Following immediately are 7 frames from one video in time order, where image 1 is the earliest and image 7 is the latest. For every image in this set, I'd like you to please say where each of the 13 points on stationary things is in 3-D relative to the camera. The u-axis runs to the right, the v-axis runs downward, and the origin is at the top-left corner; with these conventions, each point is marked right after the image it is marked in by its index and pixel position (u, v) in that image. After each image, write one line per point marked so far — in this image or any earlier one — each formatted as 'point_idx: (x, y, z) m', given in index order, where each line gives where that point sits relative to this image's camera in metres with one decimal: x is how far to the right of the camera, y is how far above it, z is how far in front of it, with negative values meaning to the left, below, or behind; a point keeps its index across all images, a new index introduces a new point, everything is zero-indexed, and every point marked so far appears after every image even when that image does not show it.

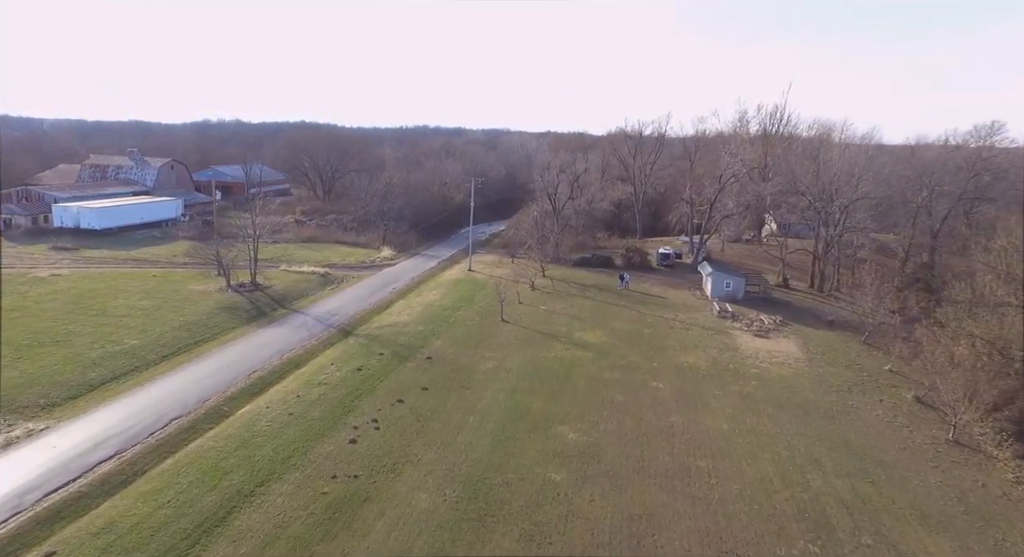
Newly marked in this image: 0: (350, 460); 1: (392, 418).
0: (-4.4, -4.9, +15.1) m
1: (-3.8, -4.4, +17.6) m
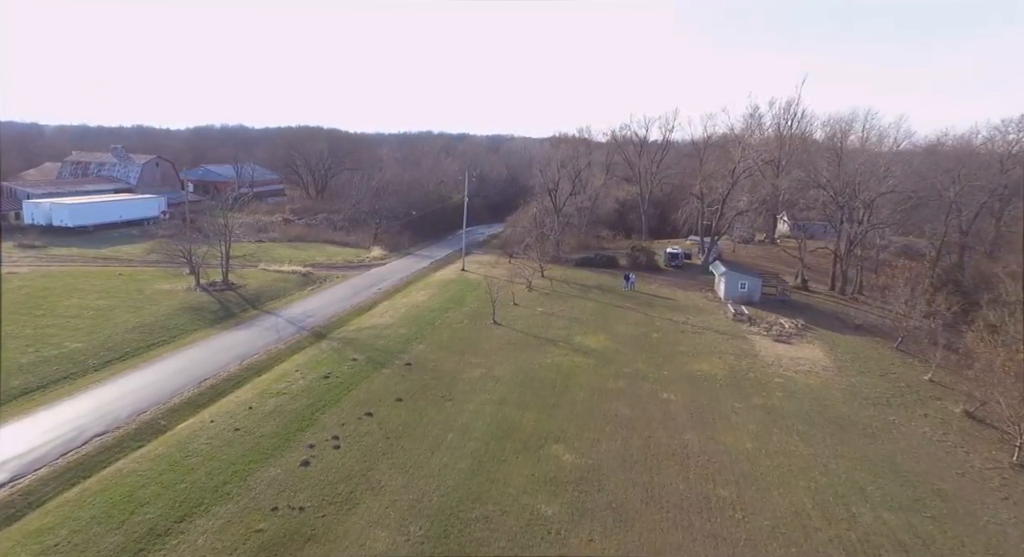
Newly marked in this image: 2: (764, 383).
0: (-4.8, -4.7, +12.5) m
1: (-4.2, -4.2, +15.0) m
2: (+8.7, -3.6, +19.3) m
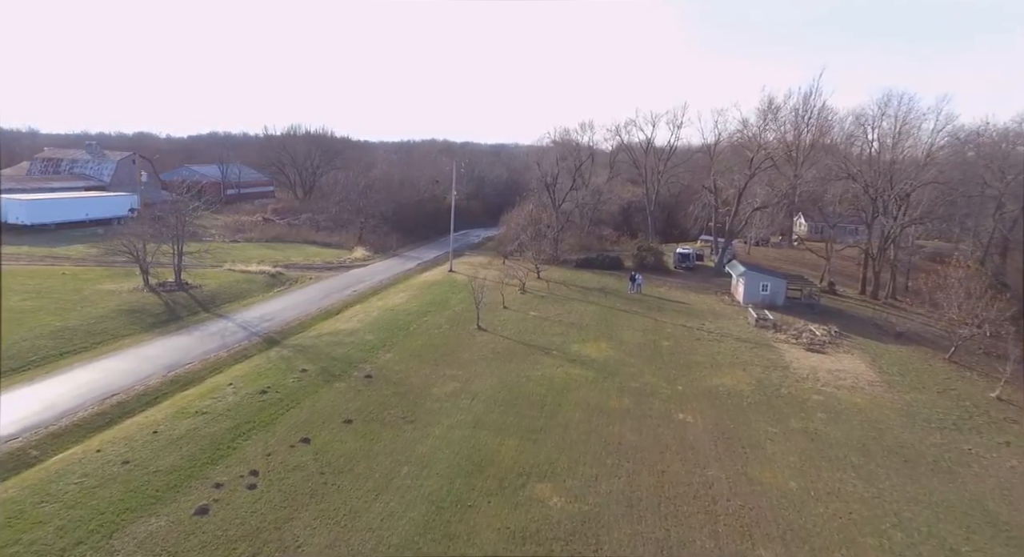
0: (-5.4, -4.4, +9.1) m
1: (-4.8, -4.0, +11.6) m
2: (+8.2, -3.4, +15.8) m
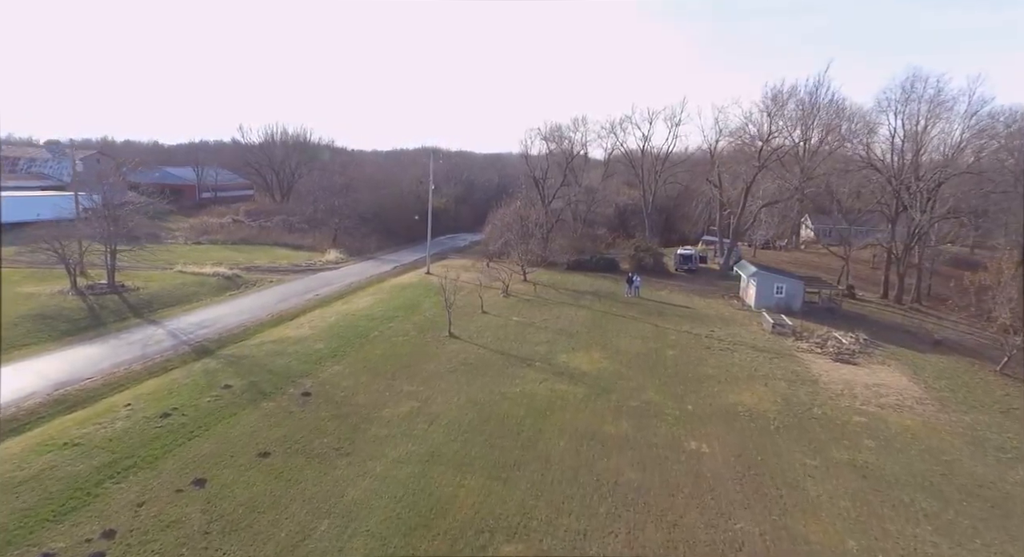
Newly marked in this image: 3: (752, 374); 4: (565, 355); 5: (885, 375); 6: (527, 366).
0: (-6.0, -4.1, +5.9) m
1: (-5.4, -3.7, +8.4) m
2: (+7.5, -3.3, +12.7) m
3: (+6.7, -2.7, +15.5) m
4: (+1.6, -2.3, +16.8) m
5: (+10.6, -2.8, +15.8) m
6: (+0.4, -2.5, +15.8) m
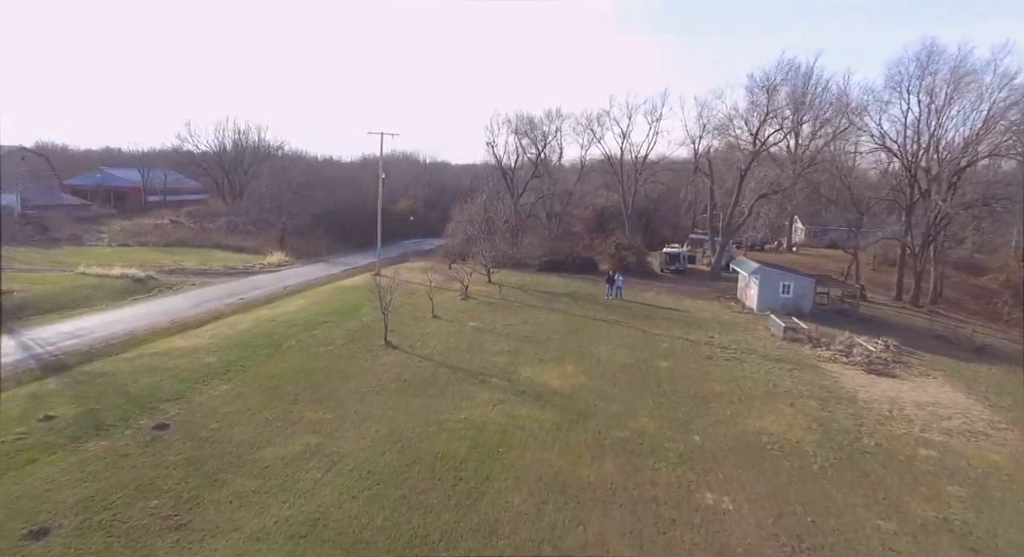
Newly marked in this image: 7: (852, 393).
0: (-6.8, -3.7, +1.9) m
1: (-6.2, -3.4, +4.5) m
2: (+6.5, -3.0, +9.2) m
3: (+5.6, -2.4, +12.0) m
4: (+0.5, -2.1, +13.2) m
5: (+9.5, -2.5, +12.5) m
6: (-0.7, -2.3, +12.1) m
7: (+7.4, -2.5, +12.1) m
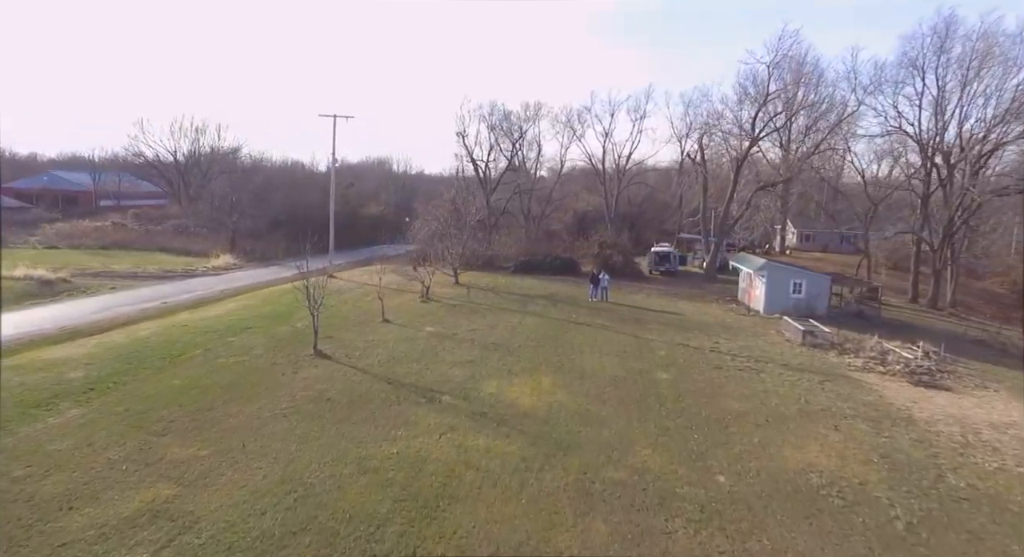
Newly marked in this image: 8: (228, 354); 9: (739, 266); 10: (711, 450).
0: (-7.1, -3.2, -1.2) m
1: (-6.7, -3.0, +1.4) m
2: (+5.9, -2.7, +6.6) m
3: (+4.9, -2.2, +9.3) m
4: (-0.3, -1.9, +10.3) m
5: (+8.7, -2.3, +9.9) m
6: (-1.4, -2.0, +9.2) m
7: (+6.7, -2.2, +9.4) m
8: (-5.9, -1.6, +11.7) m
9: (+7.8, +0.4, +19.0) m
10: (+2.8, -2.4, +7.7) m
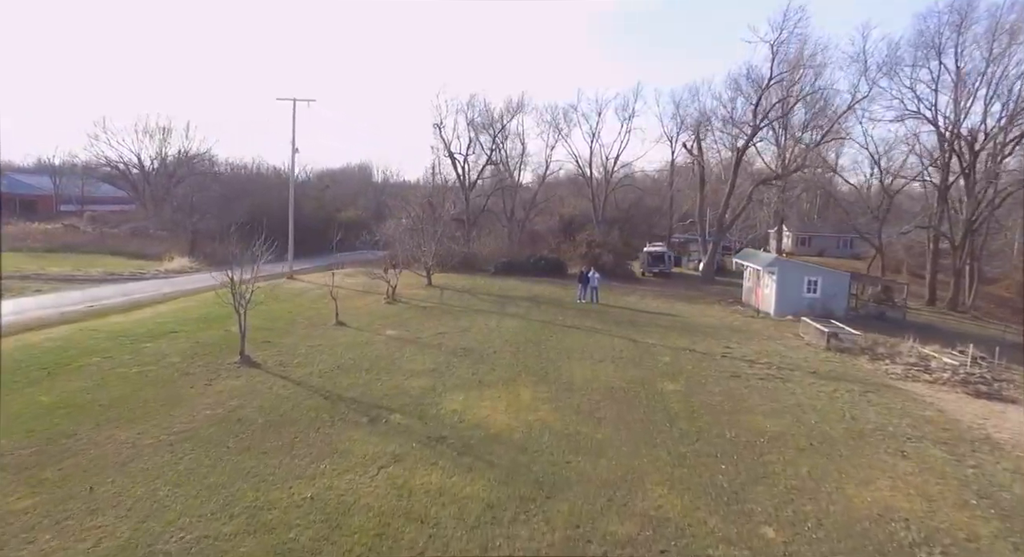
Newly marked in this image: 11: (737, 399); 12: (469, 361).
0: (-7.3, -2.8, -3.5) m
1: (-6.9, -2.6, -0.9) m
2: (+5.5, -2.4, +4.6) m
3: (+4.5, -1.9, +7.3) m
4: (-0.7, -1.7, +8.2) m
5: (+8.3, -2.1, +8.0) m
6: (-1.8, -1.8, +7.0) m
7: (+6.3, -2.0, +7.5) m
8: (-6.4, -1.4, +9.5) m
9: (+7.1, +0.4, +17.2) m
10: (+2.4, -2.1, +5.7) m
11: (+3.4, -1.8, +8.4) m
12: (-0.8, -1.5, +10.0) m
